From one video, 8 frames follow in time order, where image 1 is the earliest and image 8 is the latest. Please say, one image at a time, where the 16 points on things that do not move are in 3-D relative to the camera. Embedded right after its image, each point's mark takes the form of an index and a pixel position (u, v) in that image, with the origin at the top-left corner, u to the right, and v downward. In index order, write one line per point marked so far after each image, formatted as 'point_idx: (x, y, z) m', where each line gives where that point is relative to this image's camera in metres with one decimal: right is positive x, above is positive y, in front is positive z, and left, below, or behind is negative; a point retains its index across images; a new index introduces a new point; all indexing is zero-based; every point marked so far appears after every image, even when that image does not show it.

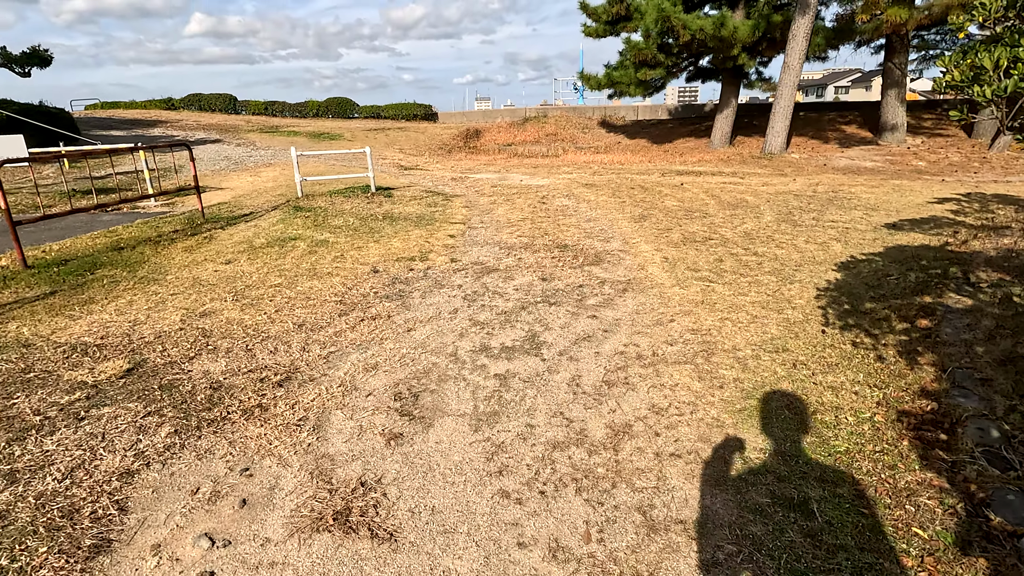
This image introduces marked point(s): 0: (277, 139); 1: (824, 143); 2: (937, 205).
0: (-7.5, +4.7, +17.1) m
1: (+7.8, +3.6, +13.6) m
2: (+5.6, +1.1, +7.1) m
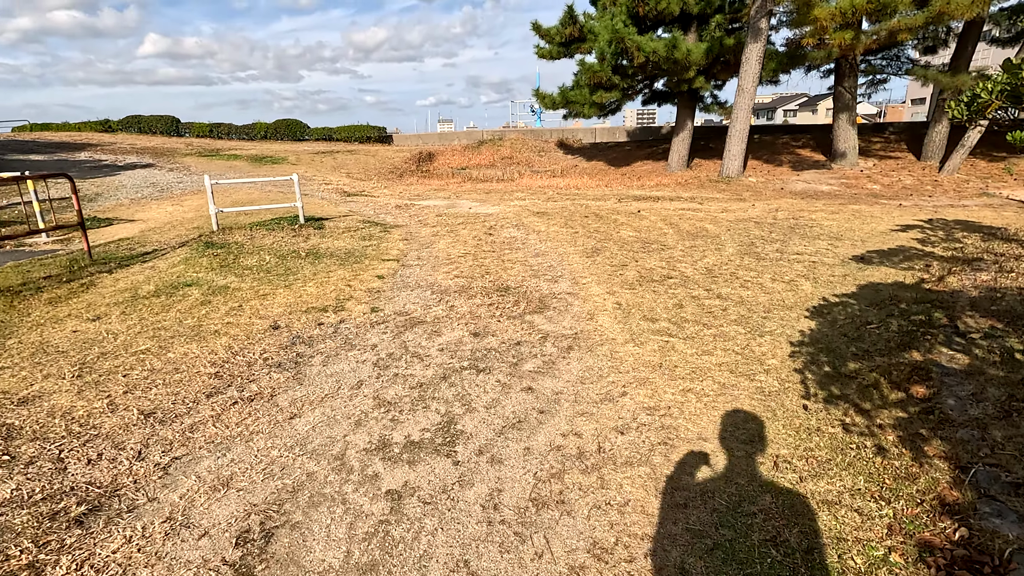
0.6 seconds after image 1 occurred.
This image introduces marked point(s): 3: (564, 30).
0: (-8.9, +3.7, +16.0) m
1: (+6.7, +3.0, +13.4) m
2: (+4.9, +0.7, +6.7) m
3: (+1.3, +6.4, +13.5) m
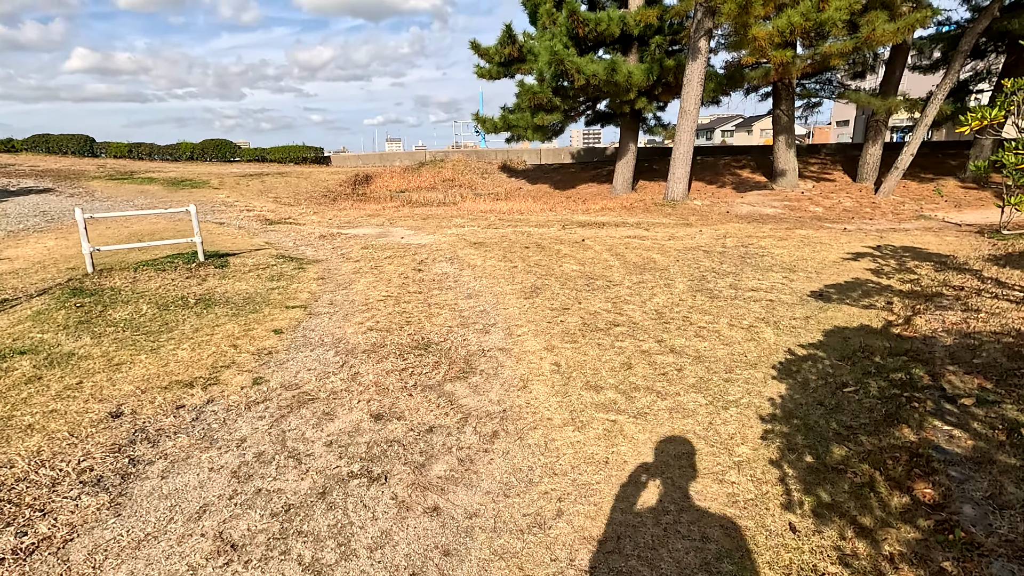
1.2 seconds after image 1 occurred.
0: (-10.5, +2.7, +14.6) m
1: (+5.2, +2.5, +13.3) m
2: (+4.1, +0.3, +6.4) m
3: (-0.2, +5.8, +13.0) m
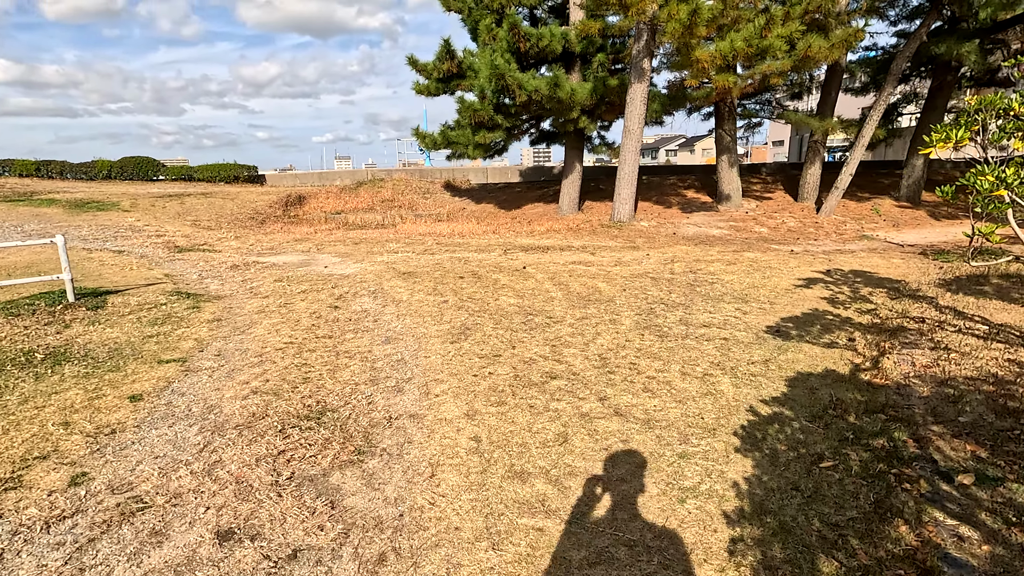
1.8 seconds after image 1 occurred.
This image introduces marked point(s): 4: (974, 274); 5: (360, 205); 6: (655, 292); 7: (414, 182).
0: (-11.9, +1.9, +13.0) m
1: (+3.8, +1.9, +13.1) m
2: (+3.3, 0.0, +6.1) m
3: (-1.6, +5.1, +12.4) m
4: (+5.6, +0.2, +6.5) m
5: (-4.3, +2.3, +15.1) m
6: (+1.6, 0.0, +6.2) m
7: (-3.3, +3.5, +17.9) m
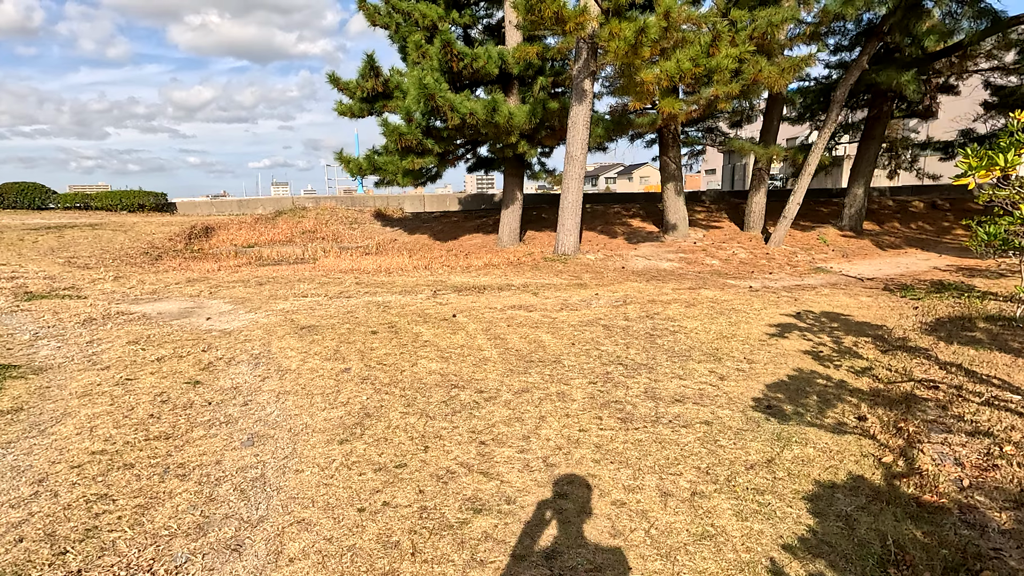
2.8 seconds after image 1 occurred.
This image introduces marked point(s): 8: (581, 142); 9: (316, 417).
0: (-13.3, +0.8, +10.6) m
1: (+2.4, +1.1, +12.3) m
2: (+2.6, -0.5, +5.2) m
3: (-3.1, +4.3, +11.2) m
4: (+4.8, -0.3, +5.8) m
5: (-5.9, +1.3, +13.5) m
6: (+0.9, -0.6, +5.1) m
7: (-5.2, +2.4, +16.5) m
8: (+1.3, +2.8, +10.2) m
9: (-1.3, -0.9, +3.6) m
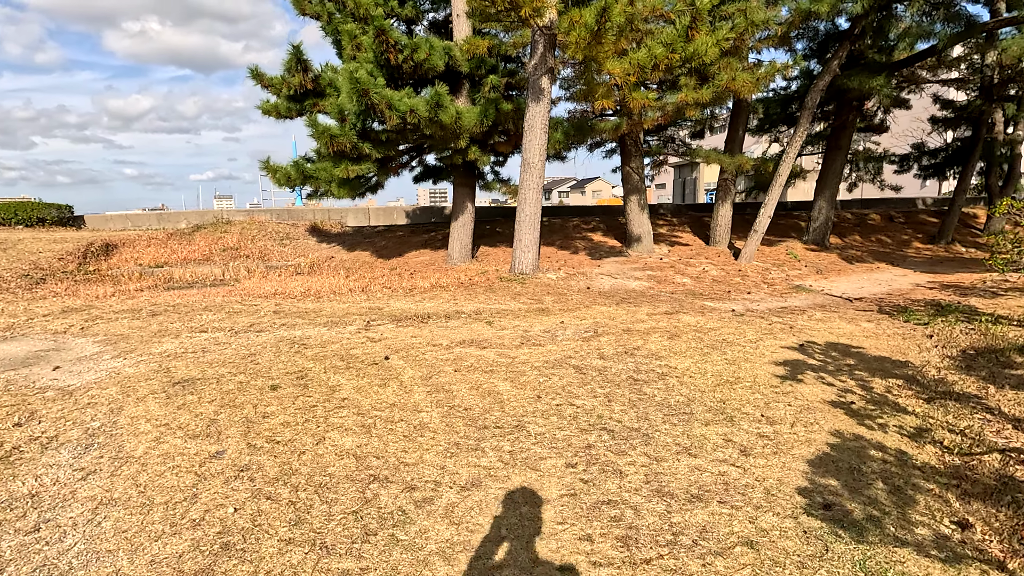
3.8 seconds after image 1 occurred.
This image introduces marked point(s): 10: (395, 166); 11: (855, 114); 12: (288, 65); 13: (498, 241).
0: (-14.1, +0.2, +8.3) m
1: (+1.3, +0.7, +11.3) m
2: (+2.2, -0.8, +4.2) m
3: (-4.0, +3.8, +9.8) m
4: (+4.4, -0.5, +5.0) m
5: (-7.0, +0.7, +11.8) m
6: (+0.5, -0.8, +3.9) m
7: (-6.6, +1.8, +14.8) m
8: (+0.5, +2.4, +9.1) m
9: (-1.6, -1.1, +2.3) m
10: (-2.3, +2.4, +10.8) m
11: (+7.5, +3.8, +11.8) m
12: (-4.0, +4.0, +9.6) m
13: (-0.3, +1.1, +12.7) m
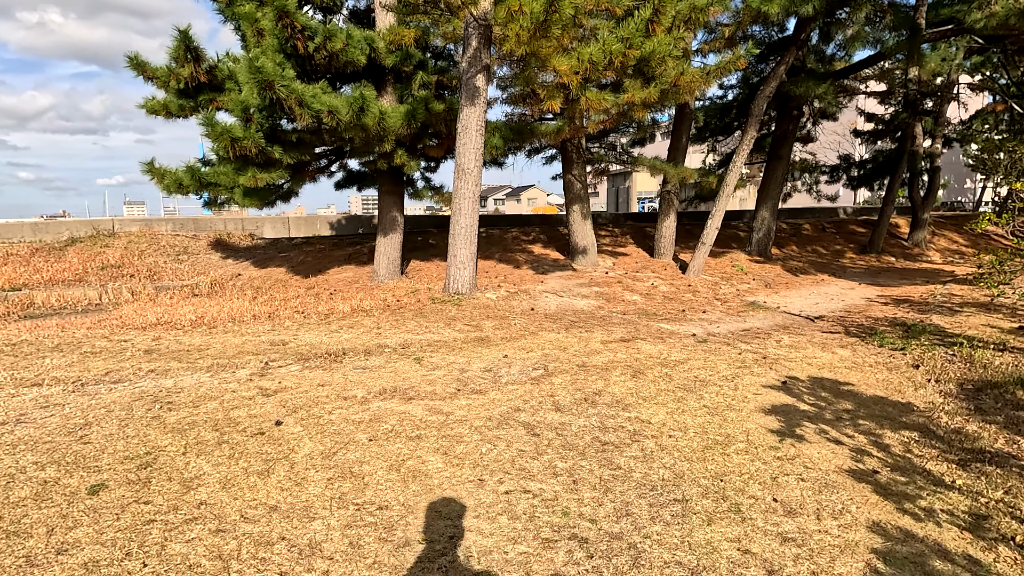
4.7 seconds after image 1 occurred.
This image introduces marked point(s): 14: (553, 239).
0: (-14.9, -0.3, +5.5) m
1: (+0.1, +0.3, +10.4) m
2: (+1.8, -1.0, +3.4) m
3: (-5.1, +3.4, +8.3) m
4: (+3.9, -0.8, +4.4) m
5: (-8.2, +0.3, +9.8) m
6: (+0.2, -1.1, +3.0) m
7: (-8.2, +1.2, +12.9) m
8: (-0.6, +2.1, +8.1) m
9: (-1.7, -1.4, +1.0) m
10: (-3.5, +2.0, +9.5) m
11: (+6.1, +3.6, +11.6) m
12: (-5.1, +3.6, +8.1) m
13: (-1.8, +0.7, +11.6) m
14: (+1.0, +1.2, +13.1) m
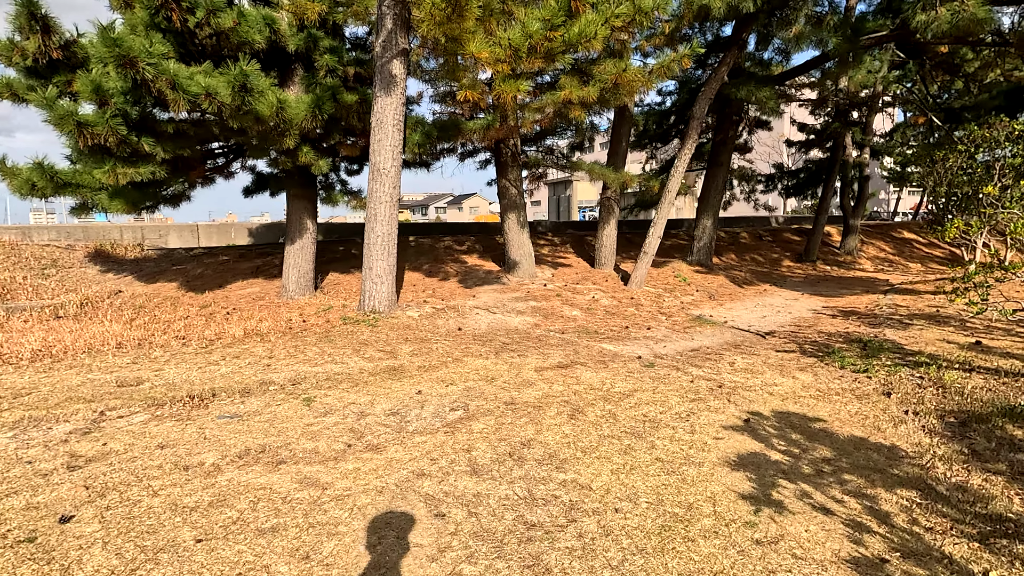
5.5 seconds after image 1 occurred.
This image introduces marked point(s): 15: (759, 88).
0: (-15.6, -0.6, +3.0) m
1: (-1.1, +0.1, +9.4) m
2: (+1.3, -1.1, +2.6) m
3: (-6.1, +3.1, +6.8) m
4: (+3.2, -0.9, +3.9) m
5: (-9.4, -0.1, +8.0) m
6: (-0.3, -1.2, +2.0) m
7: (-9.7, +0.9, +11.1) m
8: (-1.6, +1.8, +7.1) m
9: (-2.0, -1.5, -0.1) m
10: (-4.7, +1.8, +8.1) m
11: (+4.7, +3.3, +11.3) m
12: (-6.1, +3.3, +6.6) m
13: (-3.1, +0.4, +10.4) m
14: (-0.5, +0.9, +12.2) m
15: (+4.2, +3.4, +9.3) m
